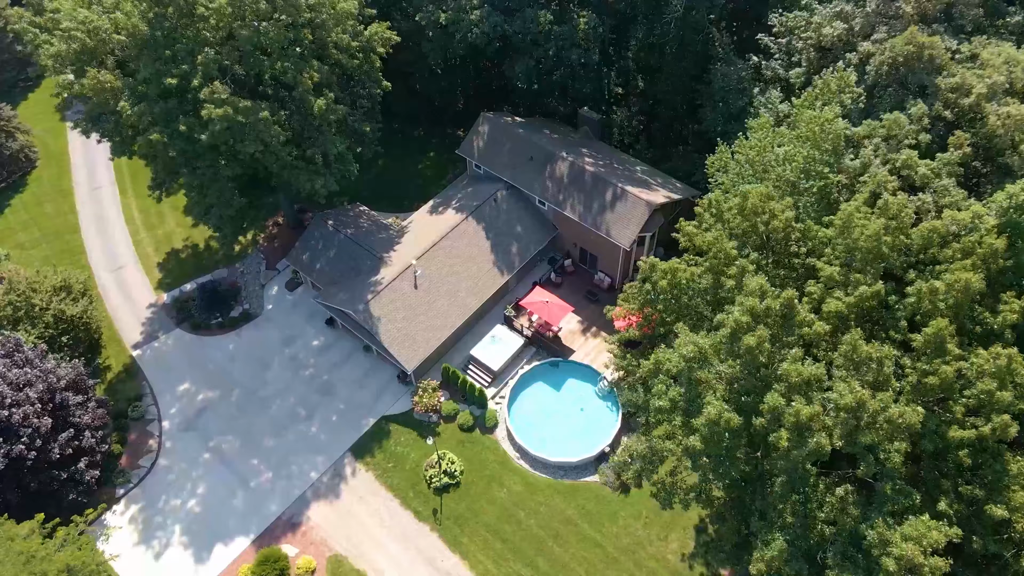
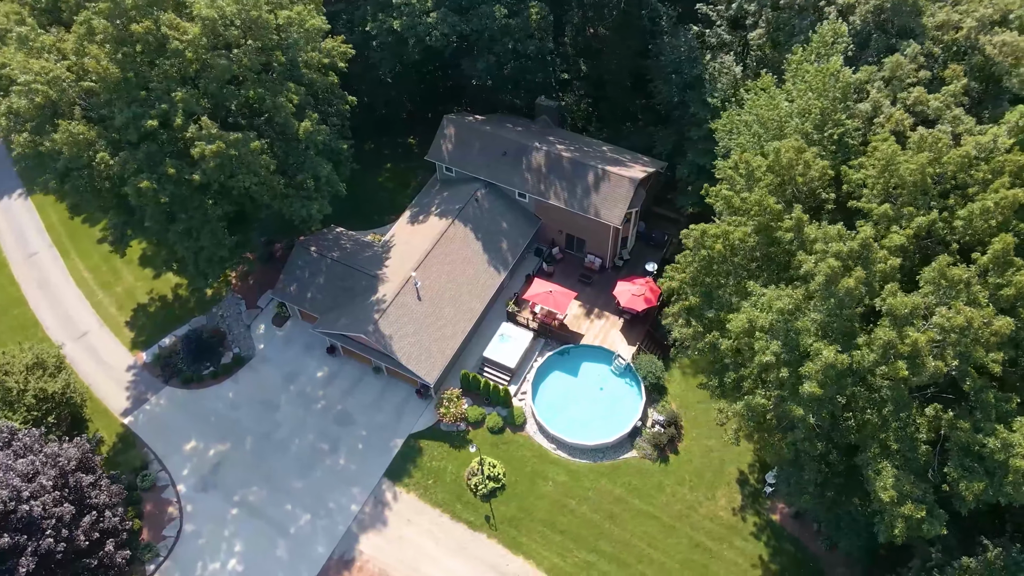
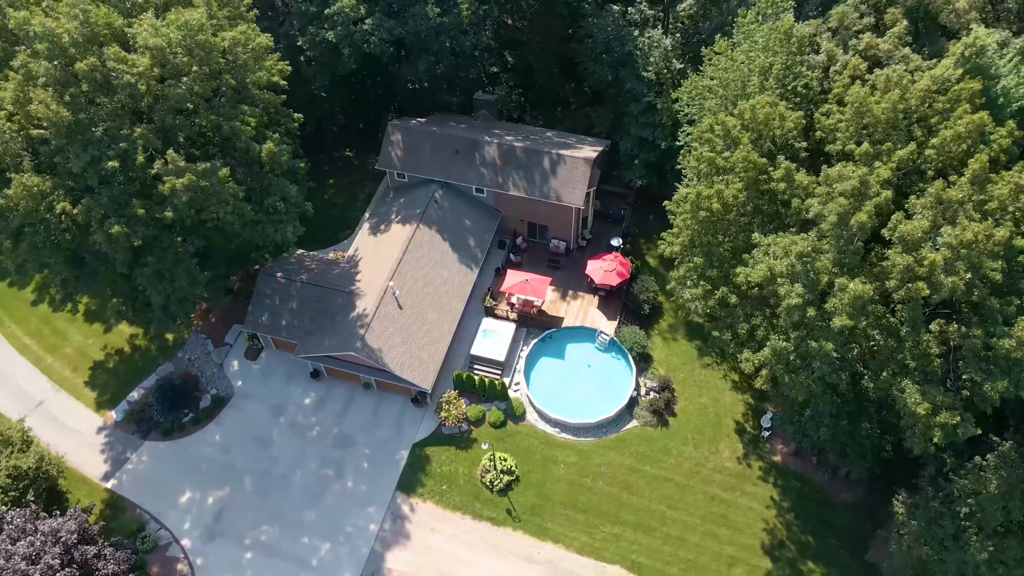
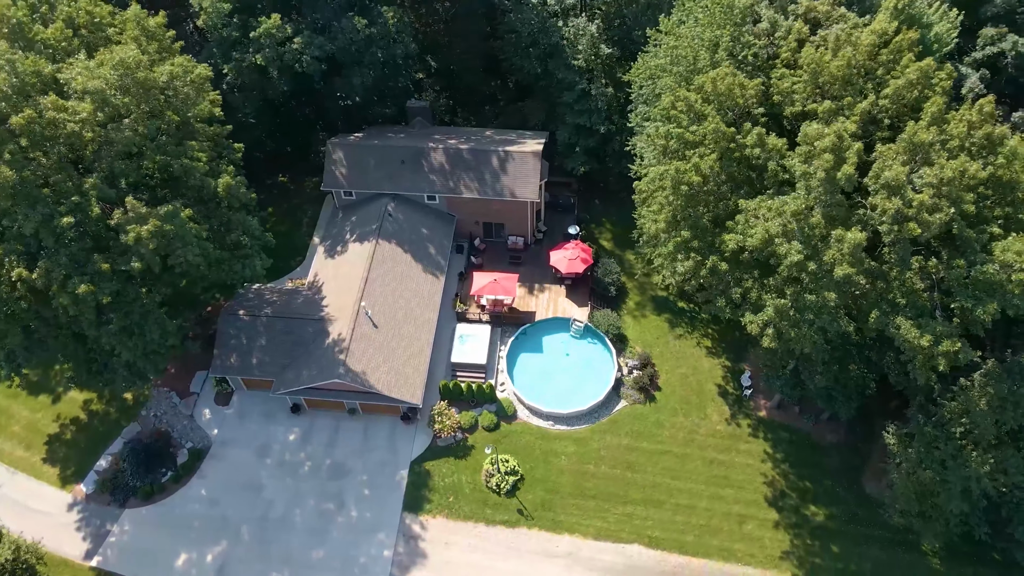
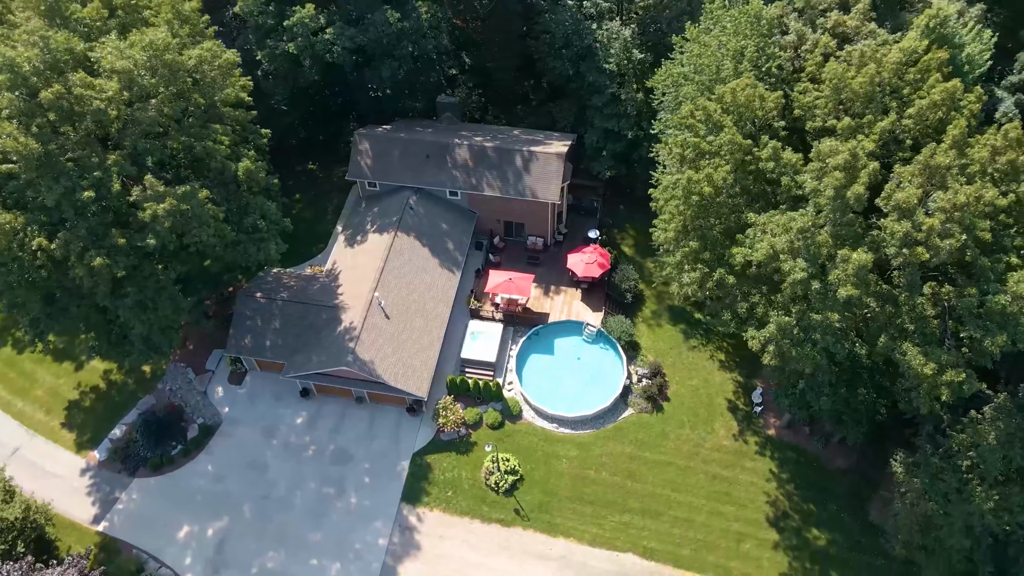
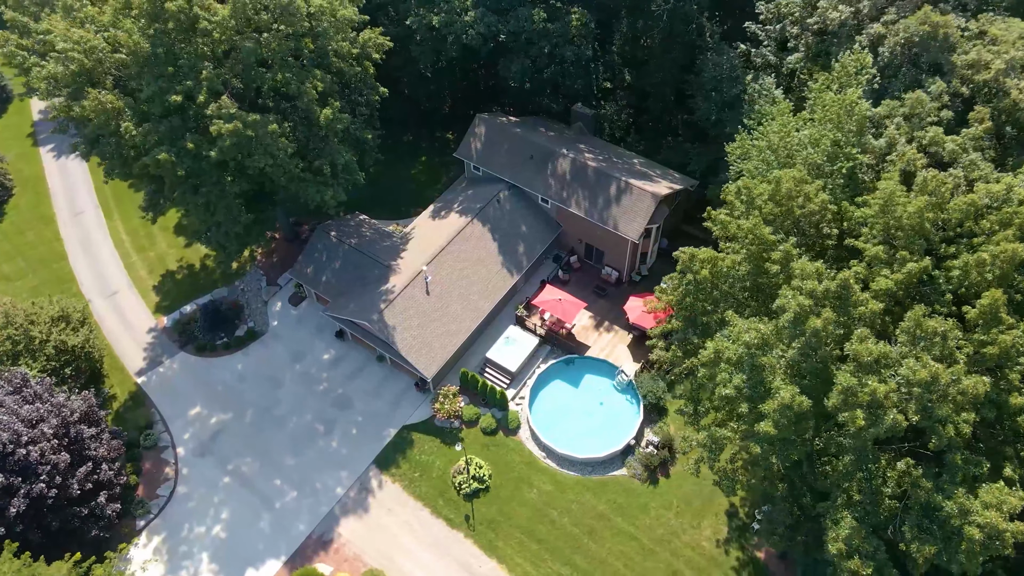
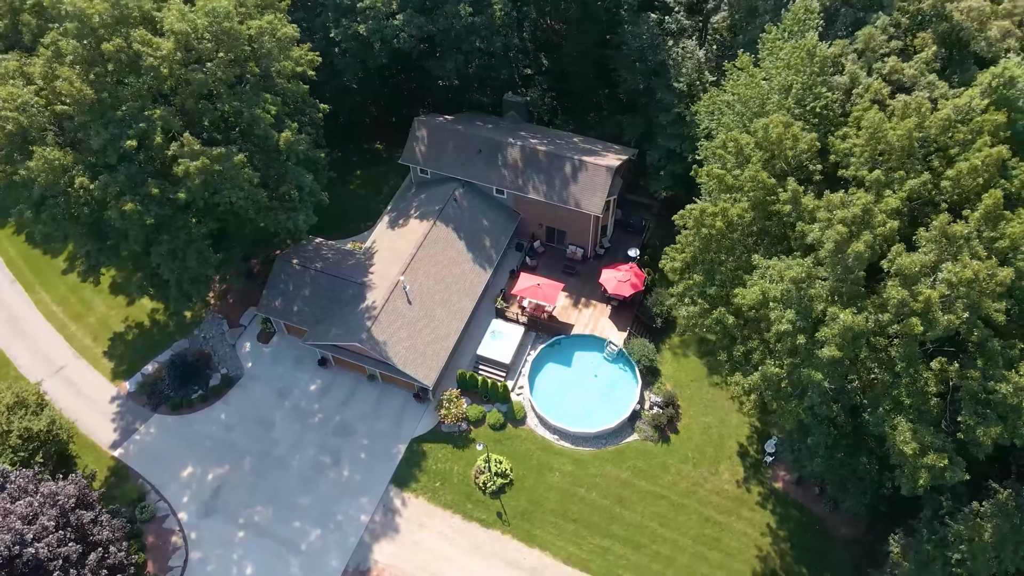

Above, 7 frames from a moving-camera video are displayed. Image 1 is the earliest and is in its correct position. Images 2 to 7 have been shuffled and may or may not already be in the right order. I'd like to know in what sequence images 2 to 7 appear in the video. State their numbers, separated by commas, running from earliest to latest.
6, 2, 7, 3, 5, 4
